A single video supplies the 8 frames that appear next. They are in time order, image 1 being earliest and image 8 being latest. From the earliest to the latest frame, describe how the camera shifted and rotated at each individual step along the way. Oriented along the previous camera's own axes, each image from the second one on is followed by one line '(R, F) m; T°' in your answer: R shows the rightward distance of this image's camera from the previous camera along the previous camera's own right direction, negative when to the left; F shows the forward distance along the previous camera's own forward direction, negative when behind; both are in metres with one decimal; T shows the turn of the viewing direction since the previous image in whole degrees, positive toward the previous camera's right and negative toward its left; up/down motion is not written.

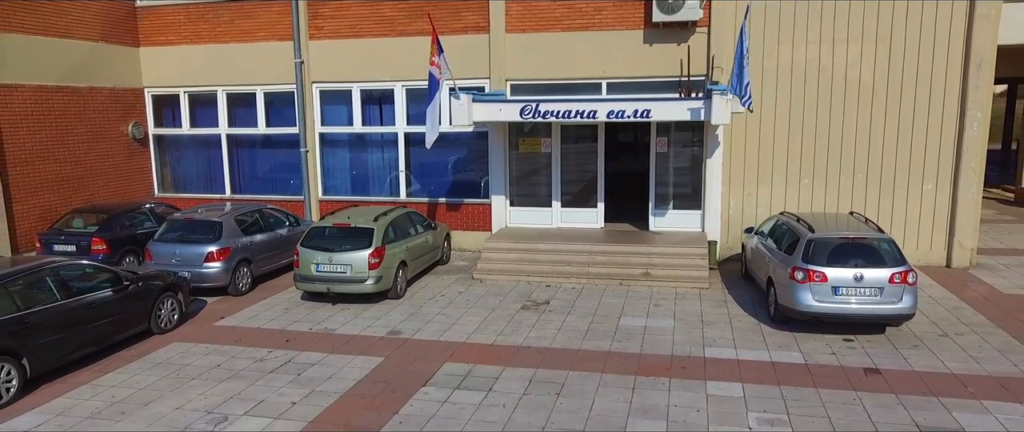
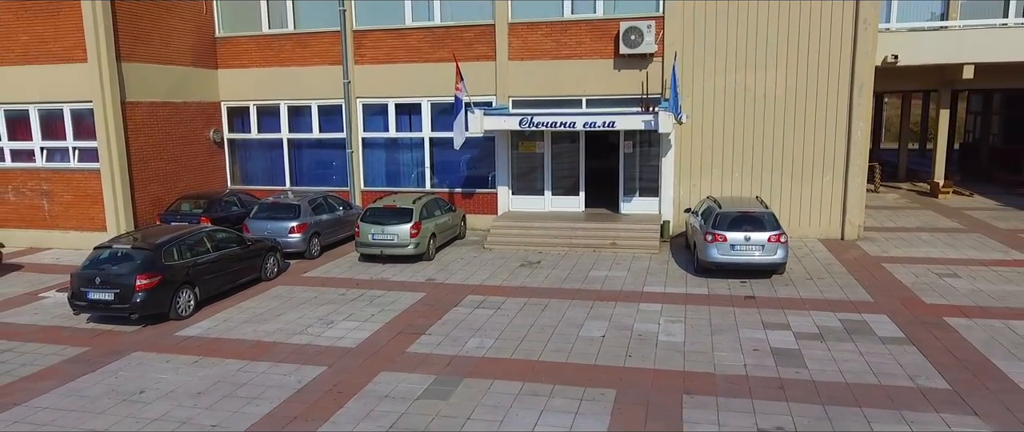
(0.0, -3.7) m; 0°
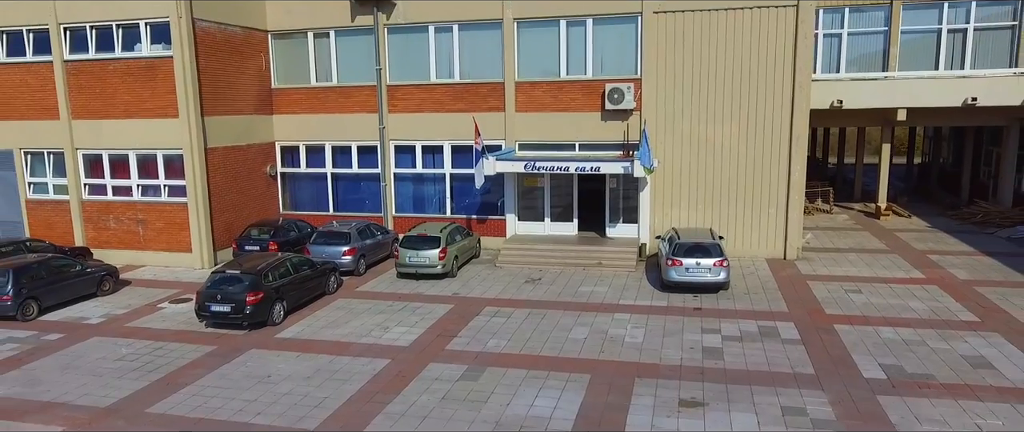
(-0.1, -3.6) m; 0°
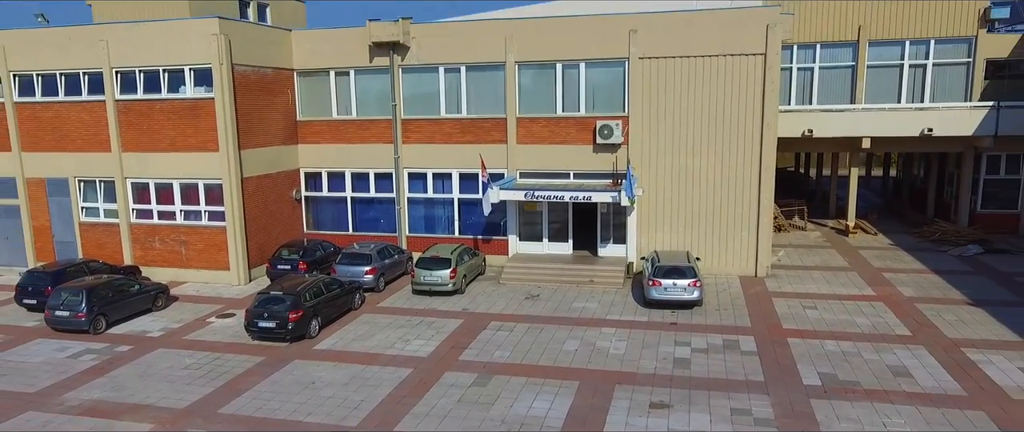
(0.0, -2.3) m; 0°
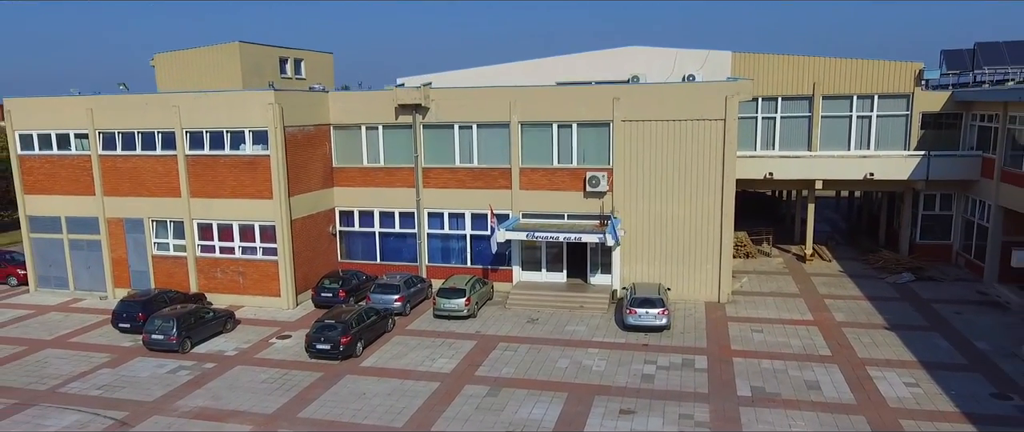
(-0.1, -4.2) m; 0°
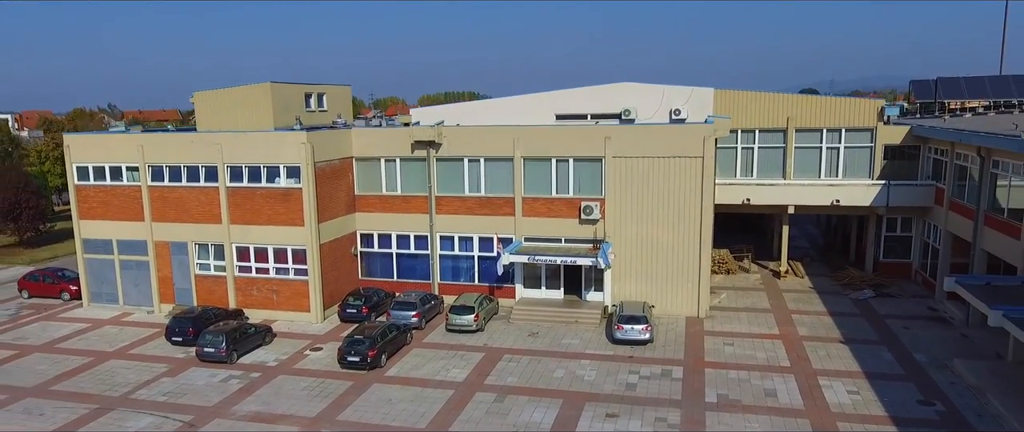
(0.0, -3.2) m; 0°
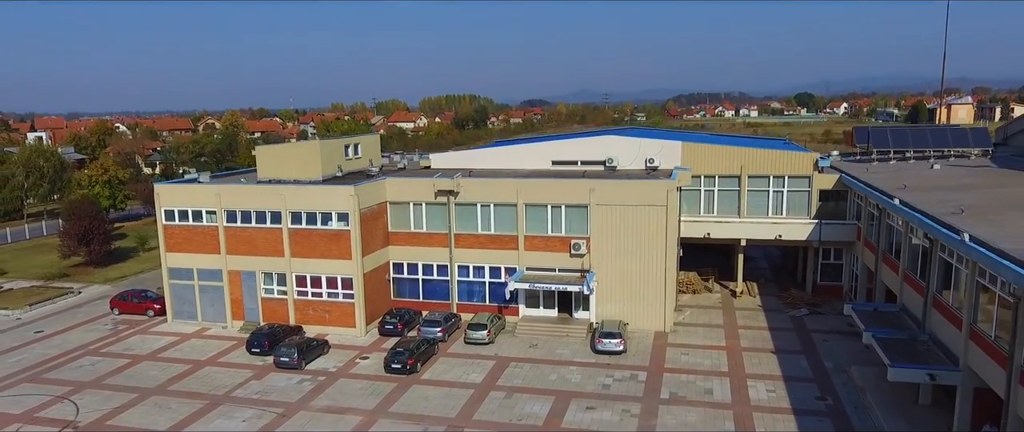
(-0.2, -7.2) m; 0°
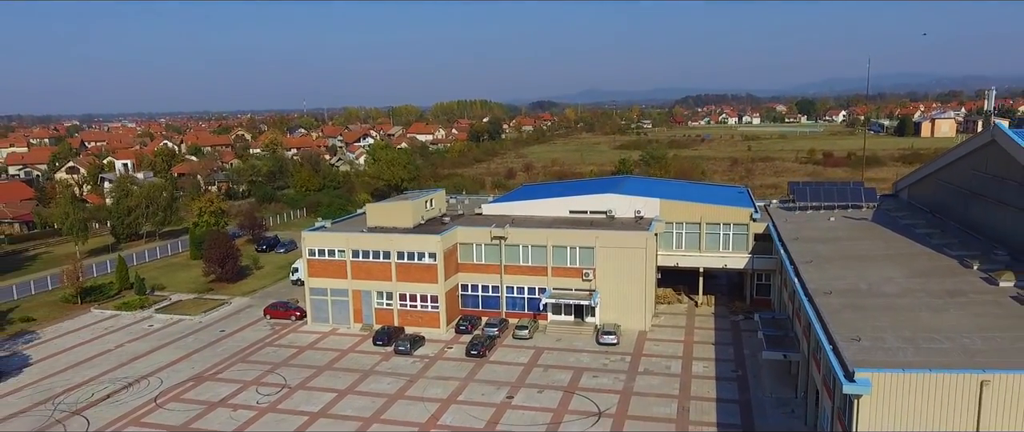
(-1.5, -17.9) m; -1°
